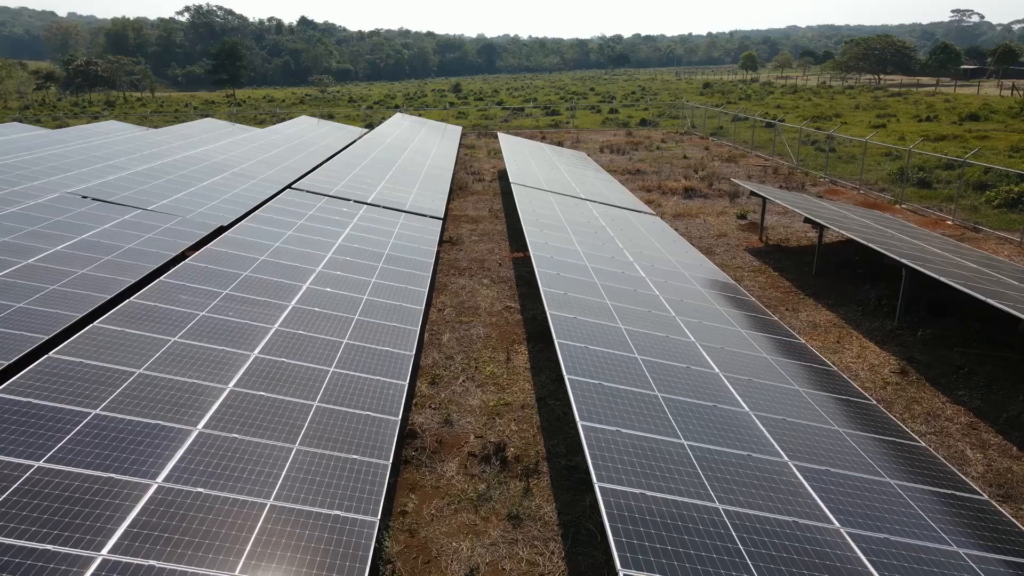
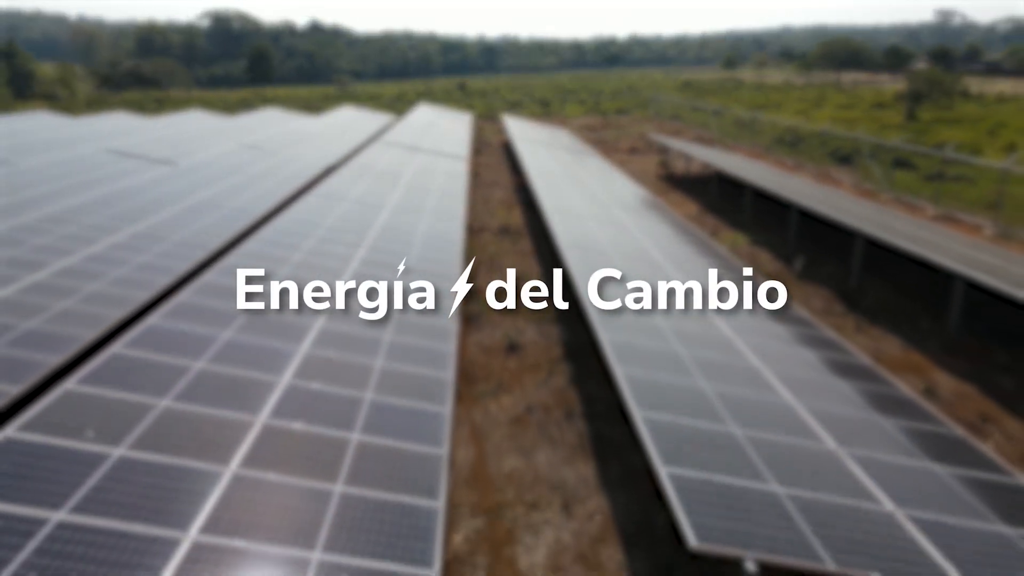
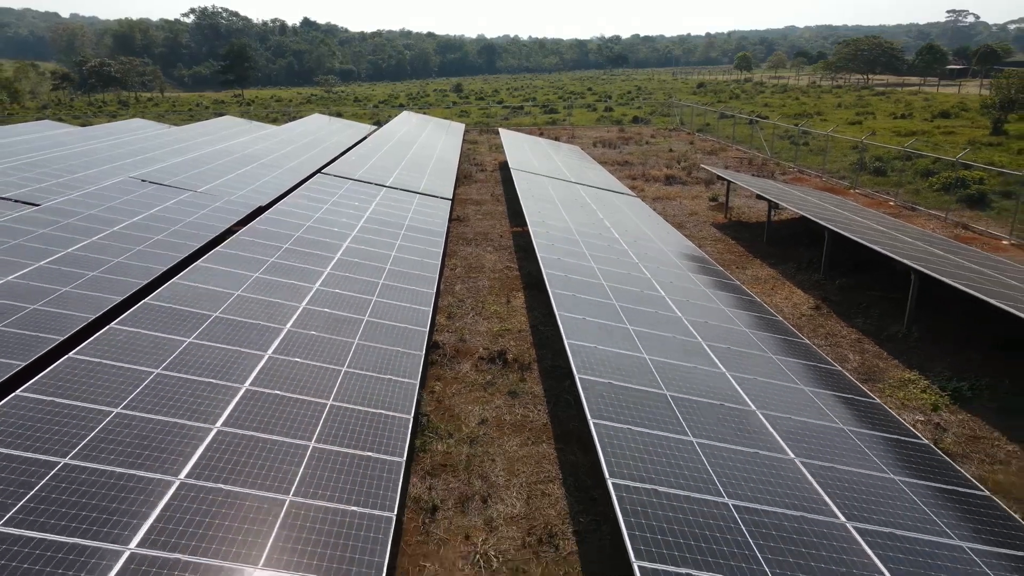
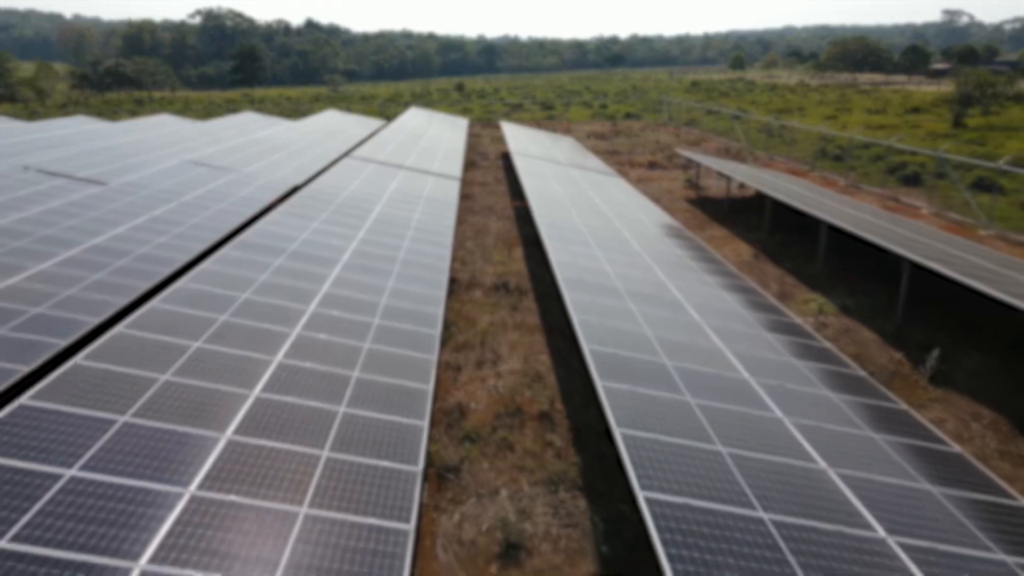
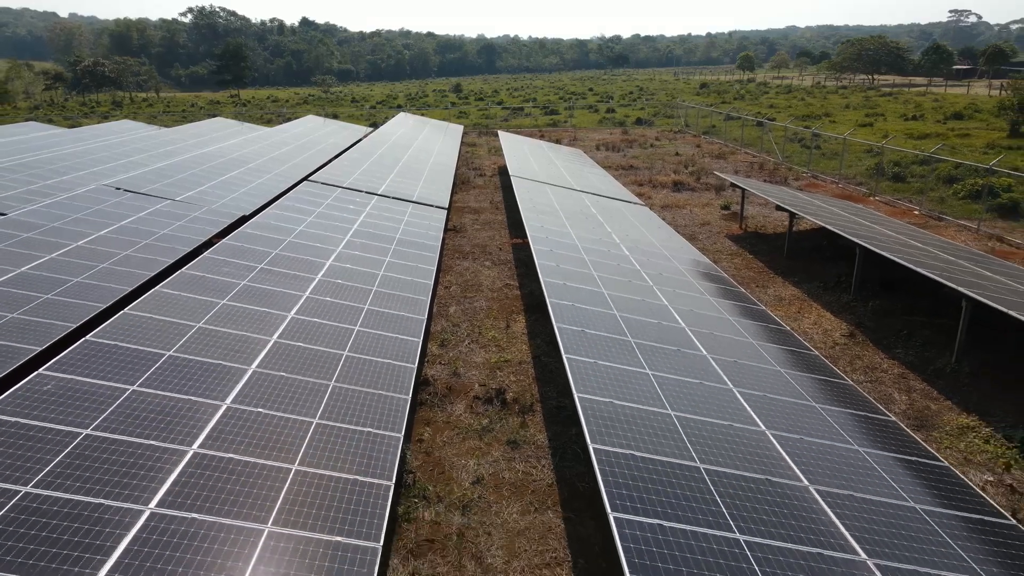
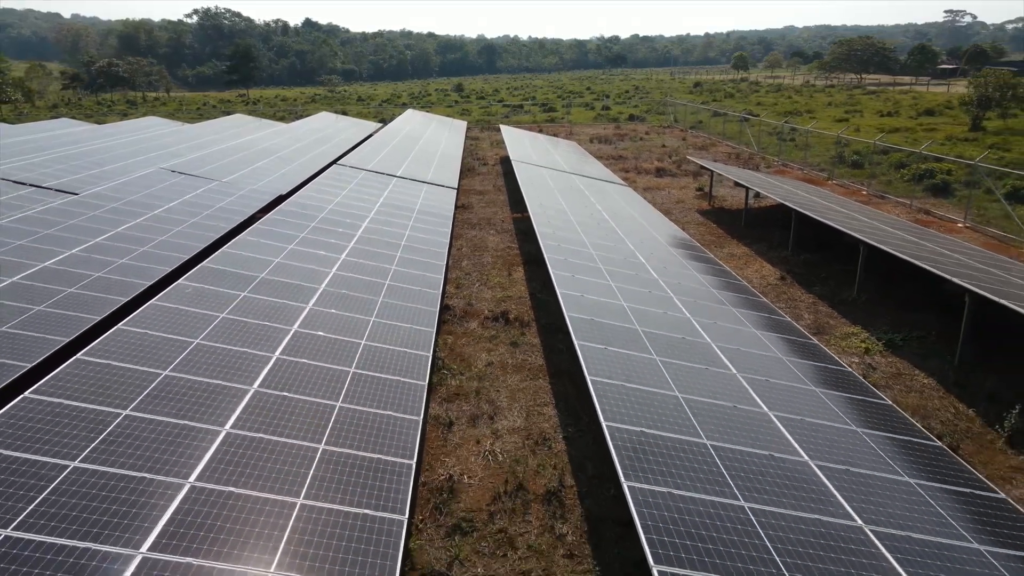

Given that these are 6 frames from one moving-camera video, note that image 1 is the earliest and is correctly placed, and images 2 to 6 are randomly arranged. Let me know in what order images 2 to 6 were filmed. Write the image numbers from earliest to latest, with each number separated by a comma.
5, 3, 6, 4, 2
